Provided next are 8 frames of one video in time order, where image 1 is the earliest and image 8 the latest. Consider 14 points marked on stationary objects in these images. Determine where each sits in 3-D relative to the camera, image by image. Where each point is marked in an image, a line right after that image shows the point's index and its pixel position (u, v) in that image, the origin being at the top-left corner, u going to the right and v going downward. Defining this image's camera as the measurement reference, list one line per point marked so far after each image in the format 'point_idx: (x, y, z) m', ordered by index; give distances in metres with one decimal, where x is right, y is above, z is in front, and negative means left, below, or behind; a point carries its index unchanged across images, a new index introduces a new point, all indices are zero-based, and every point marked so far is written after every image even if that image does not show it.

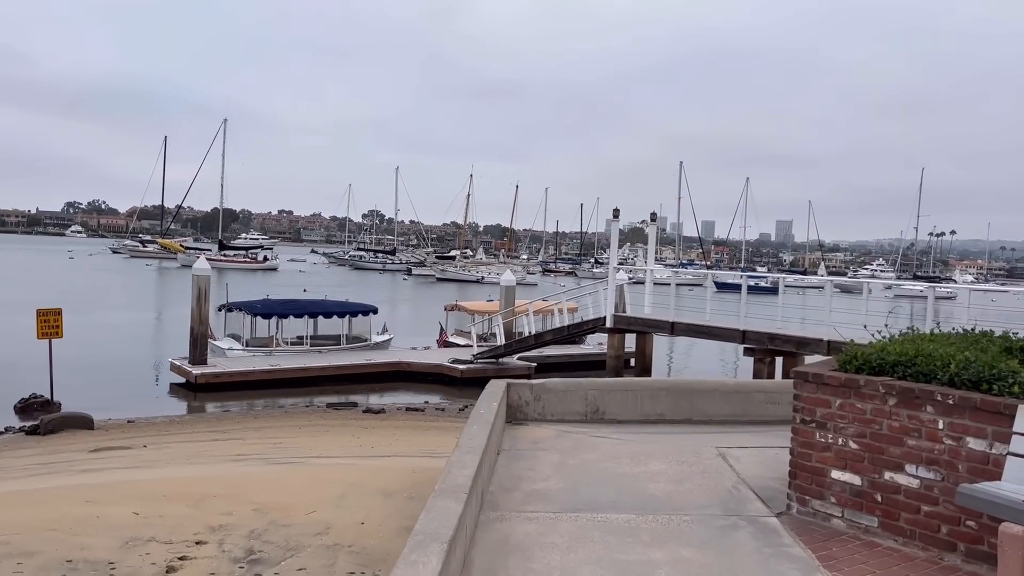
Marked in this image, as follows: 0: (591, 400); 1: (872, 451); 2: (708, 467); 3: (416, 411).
0: (+0.9, -1.3, +9.6) m
1: (+2.3, -1.1, +5.5) m
2: (+1.7, -1.5, +7.2) m
3: (-2.2, -2.9, +19.9) m
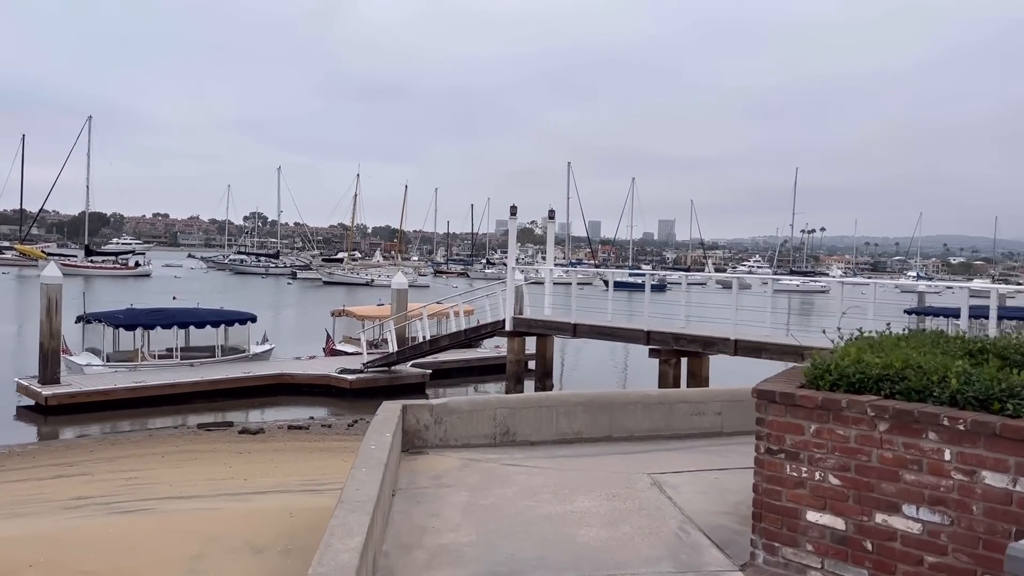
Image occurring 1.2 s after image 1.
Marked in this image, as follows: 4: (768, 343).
0: (-0.1, -1.3, +8.3) m
1: (+1.8, -1.0, +4.4) m
2: (+1.0, -1.5, +6.1) m
3: (-4.5, -3.0, +18.2) m
4: (+4.7, -1.0, +15.6) m
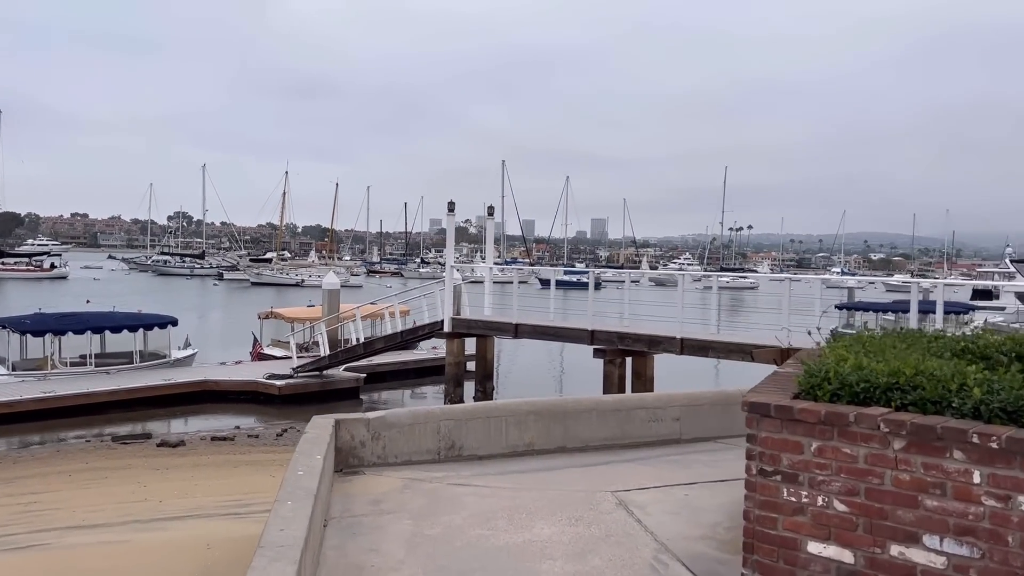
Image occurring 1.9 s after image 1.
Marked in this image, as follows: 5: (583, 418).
0: (-0.6, -1.3, +7.6) m
1: (+1.6, -1.0, +3.8) m
2: (+0.6, -1.5, +5.4) m
3: (-5.8, -3.1, +17.0) m
4: (+3.6, -1.0, +15.1) m
5: (+0.7, -1.3, +8.2) m
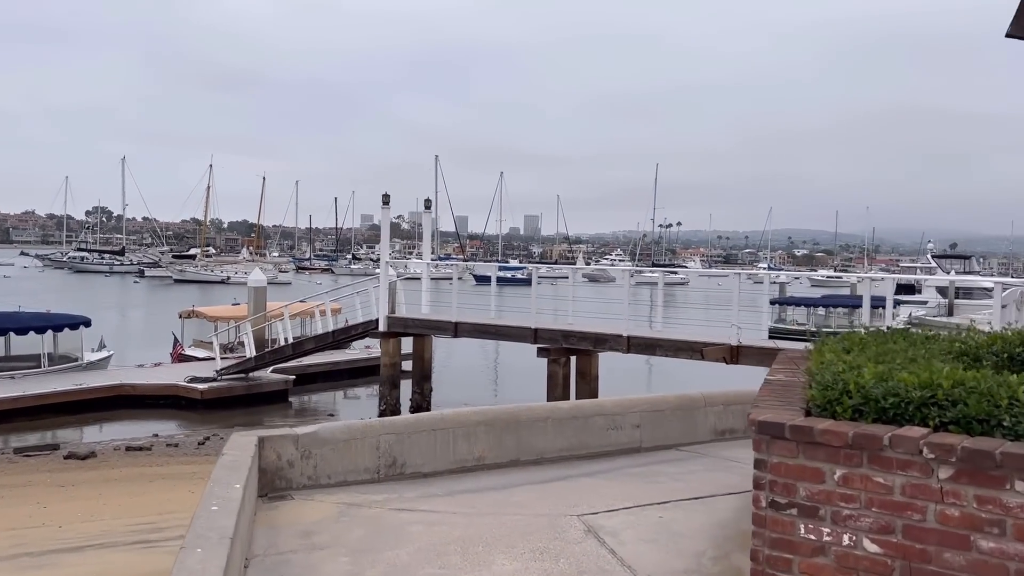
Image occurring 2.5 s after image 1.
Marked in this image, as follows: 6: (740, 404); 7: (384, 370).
0: (-1.0, -1.3, +6.7) m
1: (+1.5, -1.0, +3.2) m
2: (+0.4, -1.5, +4.7) m
3: (-6.9, -3.0, +15.8) m
4: (+2.6, -0.9, +14.6) m
5: (+0.2, -1.2, +7.4) m
6: (+2.3, -1.2, +8.6) m
7: (-2.9, -1.9, +19.4) m
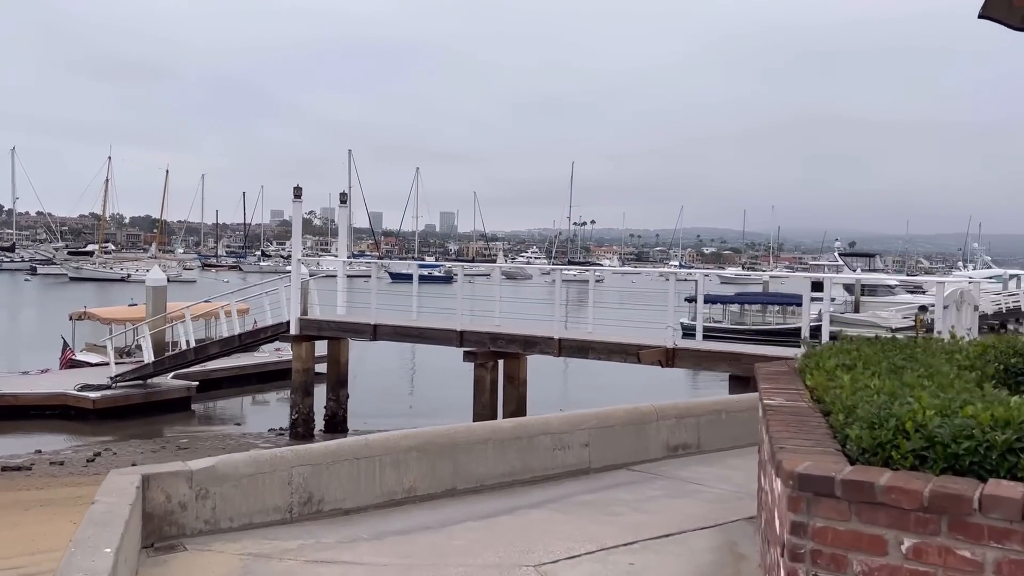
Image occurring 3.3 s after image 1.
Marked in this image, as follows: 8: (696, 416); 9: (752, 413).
0: (-1.4, -1.3, +5.7) m
1: (+1.4, -1.1, +2.4) m
2: (+0.2, -1.6, +3.8) m
3: (-8.2, -3.0, +14.1) m
4: (+1.4, -0.9, +13.9) m
5: (-0.3, -1.3, +6.5) m
6: (+1.7, -1.2, +7.9) m
7: (-4.6, -1.9, +18.1) m
8: (+1.7, -1.2, +7.9) m
9: (+2.4, -1.2, +8.4) m
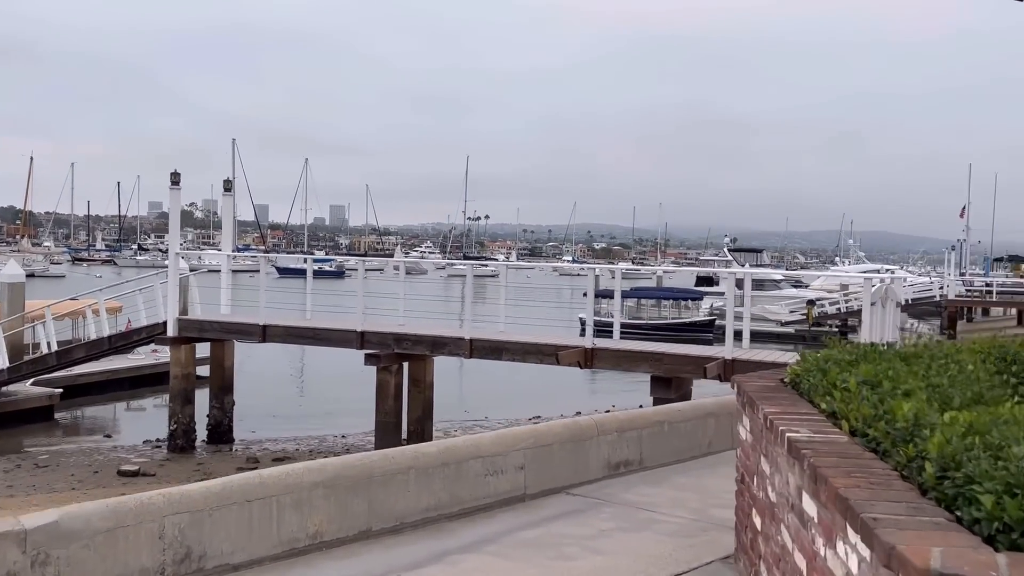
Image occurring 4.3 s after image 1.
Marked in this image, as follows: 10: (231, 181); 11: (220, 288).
0: (-1.8, -1.3, +4.5) m
1: (+1.5, -1.1, +1.6) m
2: (0.0, -1.6, +2.8) m
3: (-9.6, -3.0, +12.0) m
4: (-0.1, -0.8, +13.0) m
5: (-0.7, -1.3, +5.4) m
6: (+1.0, -1.2, +7.1) m
7: (-6.5, -1.8, +16.4) m
8: (+1.1, -1.2, +7.1) m
9: (+1.6, -1.2, +7.6) m
10: (-6.5, +2.5, +19.6) m
11: (-5.9, 0.0, +17.2) m
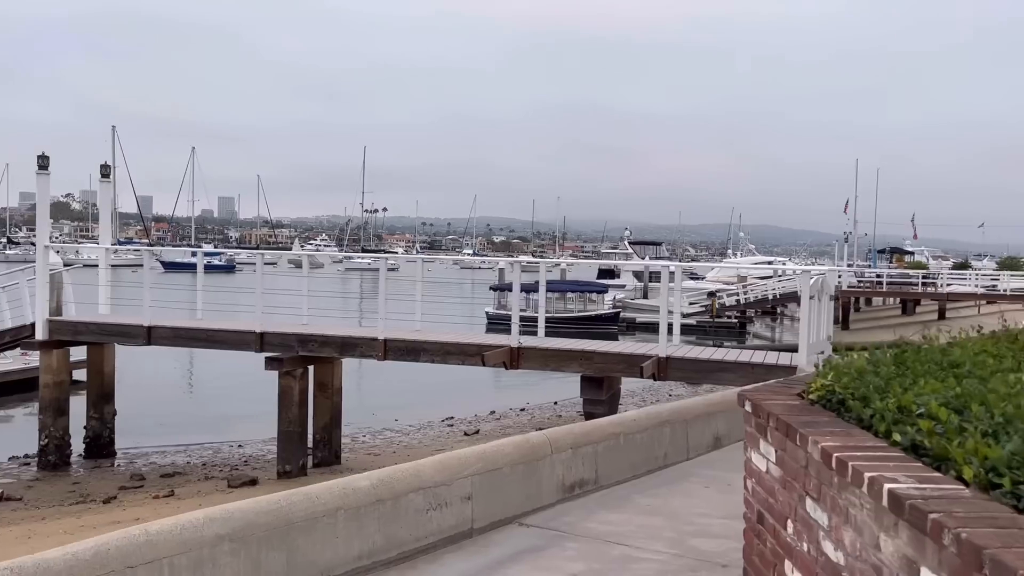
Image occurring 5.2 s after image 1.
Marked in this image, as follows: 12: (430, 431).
0: (-1.9, -1.3, +3.3) m
1: (+1.7, -1.1, +0.8) m
2: (+0.1, -1.6, +1.9) m
3: (-10.5, -3.0, +9.8) m
4: (-1.2, -0.8, +12.0) m
5: (-1.0, -1.3, +4.4) m
6: (+0.6, -1.1, +6.2) m
7: (-8.0, -1.8, +14.6) m
8: (+0.6, -1.1, +6.2) m
9: (+1.1, -1.2, +6.8) m
10: (-8.5, +2.5, +17.8) m
11: (-7.5, +0.1, +15.4) m
12: (-1.7, -3.0, +17.7) m
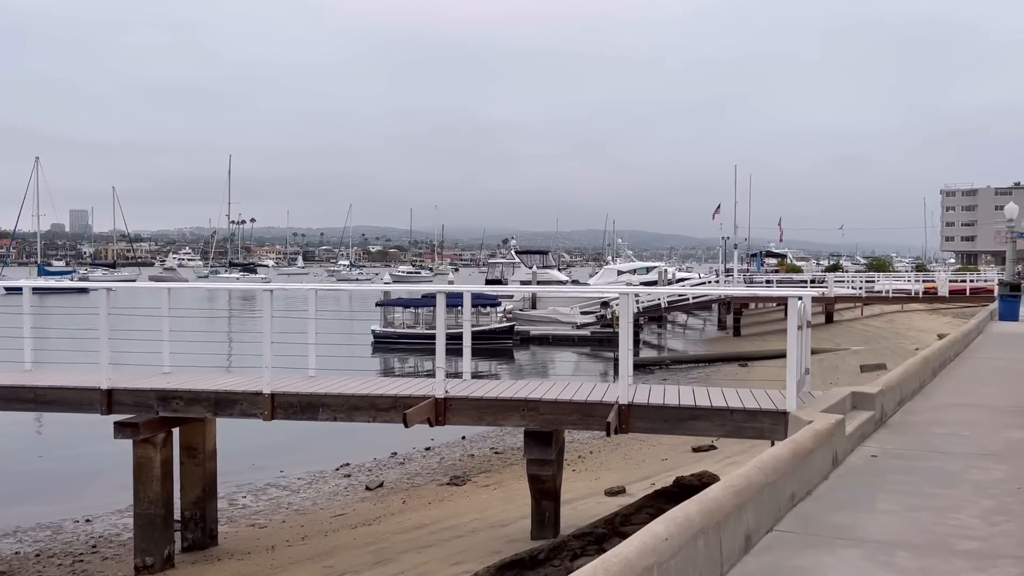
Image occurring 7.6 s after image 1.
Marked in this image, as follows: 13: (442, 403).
0: (-1.5, -1.7, +0.9) m
1: (+2.4, -1.3, -1.1) m
2: (+0.7, -1.9, -0.2) m
3: (-10.9, -3.7, +6.0) m
4: (-2.1, -1.2, +9.5) m
5: (-0.7, -1.6, +2.1) m
6: (+0.5, -1.5, +4.1) m
7: (-9.2, -2.4, +11.1) m
8: (+0.6, -1.5, +4.1) m
9: (+1.0, -1.5, +4.8) m
10: (-10.2, +1.8, +14.2) m
11: (-8.9, -0.6, +12.0) m
12: (-3.4, -3.5, +15.1) m
13: (-0.8, -1.3, +9.3) m
